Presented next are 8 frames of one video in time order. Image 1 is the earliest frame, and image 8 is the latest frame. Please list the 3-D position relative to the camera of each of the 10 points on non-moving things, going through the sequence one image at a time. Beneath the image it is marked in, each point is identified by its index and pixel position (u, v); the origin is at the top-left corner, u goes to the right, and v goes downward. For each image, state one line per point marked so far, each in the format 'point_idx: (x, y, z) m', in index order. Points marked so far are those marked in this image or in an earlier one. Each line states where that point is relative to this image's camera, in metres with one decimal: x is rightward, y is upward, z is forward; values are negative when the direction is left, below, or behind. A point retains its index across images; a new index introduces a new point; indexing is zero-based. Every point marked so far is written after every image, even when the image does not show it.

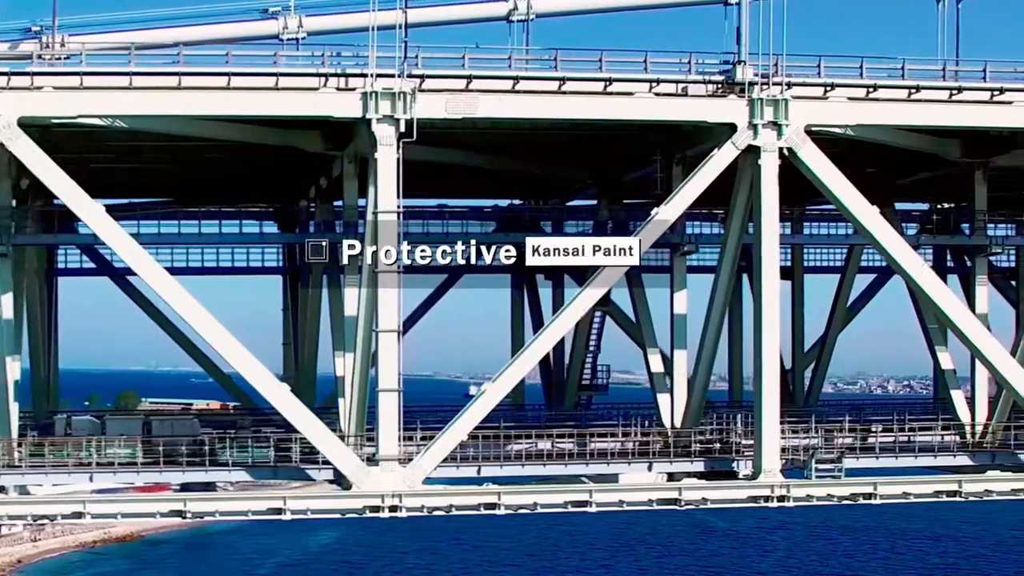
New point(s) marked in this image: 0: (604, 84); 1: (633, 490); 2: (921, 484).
0: (+1.6, +3.6, +19.3) m
1: (+2.0, -3.4, +18.5) m
2: (+7.1, -3.4, +19.2) m
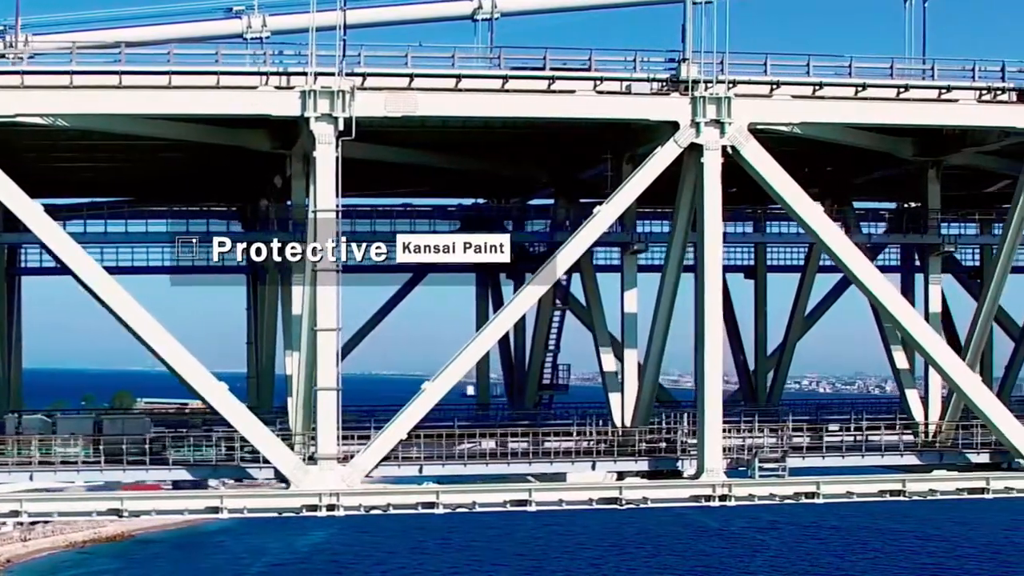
0: (+0.6, +3.6, +19.3) m
1: (+1.0, -3.4, +18.5) m
2: (+6.1, -3.4, +19.1) m
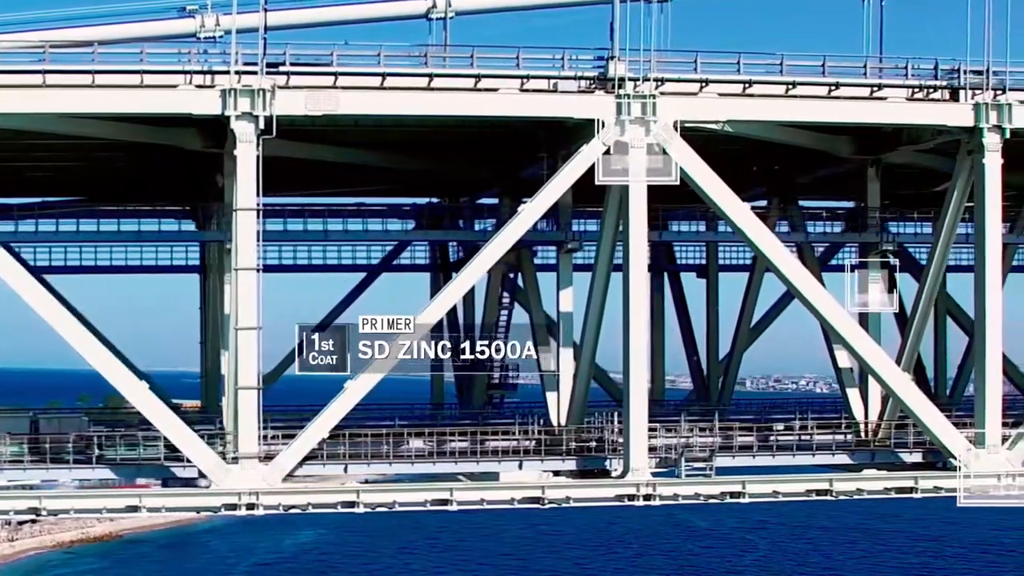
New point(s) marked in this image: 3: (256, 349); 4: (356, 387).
0: (-0.7, +3.6, +19.3) m
1: (-0.3, -3.4, +18.4) m
2: (+4.8, -3.4, +19.0) m
3: (-4.3, -1.0, +18.4) m
4: (-2.6, -1.6, +18.4) m
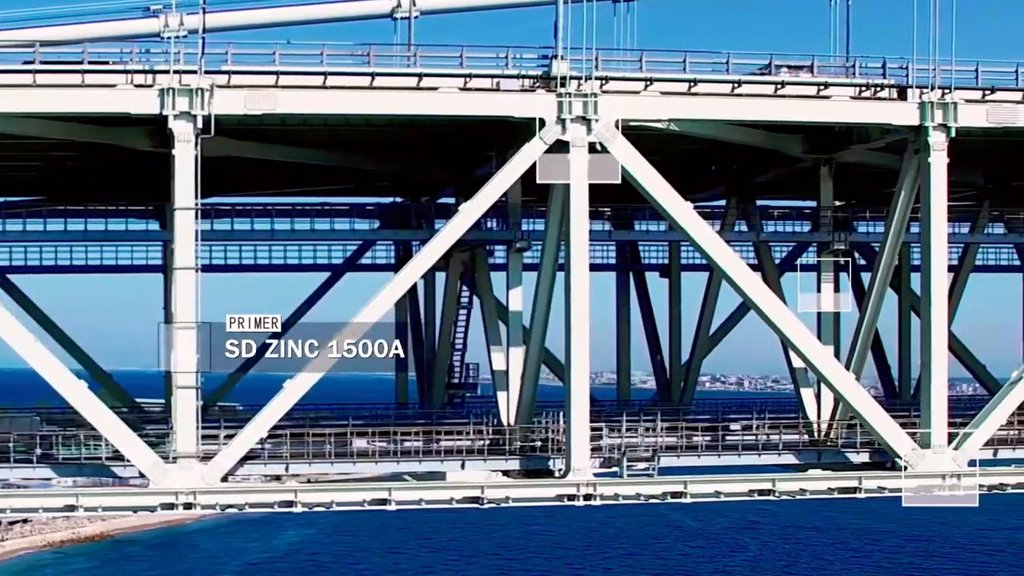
0: (-1.7, +3.6, +19.2) m
1: (-1.4, -3.3, +18.4) m
2: (+3.8, -3.4, +19.0) m
3: (-5.3, -1.0, +18.3) m
4: (-3.6, -1.6, +18.4) m
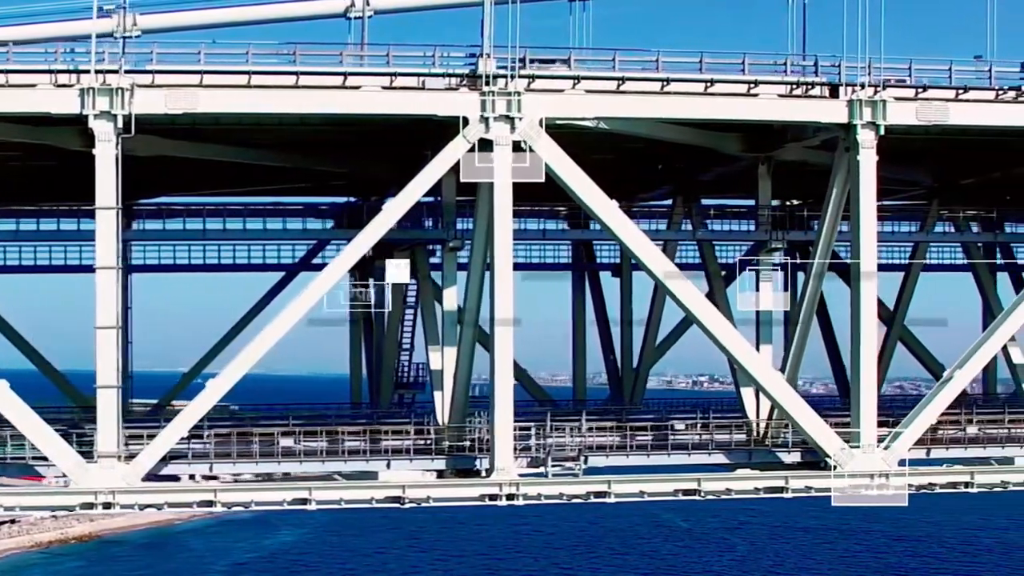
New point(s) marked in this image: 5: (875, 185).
0: (-3.0, +3.7, +19.2) m
1: (-2.7, -3.3, +18.4) m
2: (+2.5, -3.3, +18.9) m
3: (-6.6, -1.0, +18.3) m
4: (-4.9, -1.6, +18.4) m
5: (+6.5, +1.8, +19.7) m
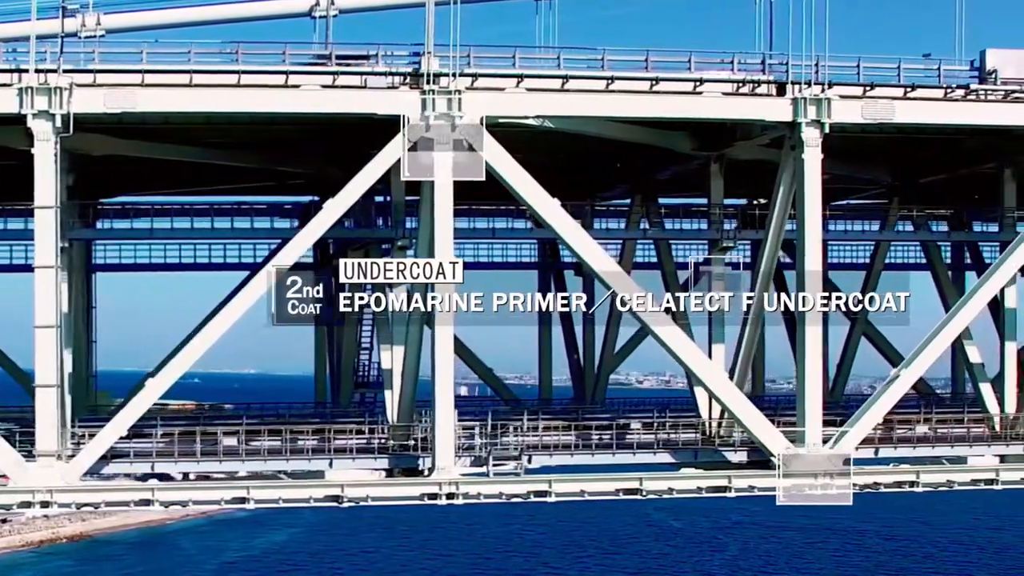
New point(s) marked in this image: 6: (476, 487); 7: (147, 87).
0: (-4.0, +3.7, +19.2) m
1: (-3.7, -3.3, +18.4) m
2: (+1.5, -3.3, +18.9) m
3: (-7.6, -1.0, +18.3) m
4: (-5.9, -1.6, +18.4) m
5: (+5.5, +1.9, +19.7) m
6: (-0.6, -3.4, +18.6) m
7: (-6.3, +3.4, +18.8) m
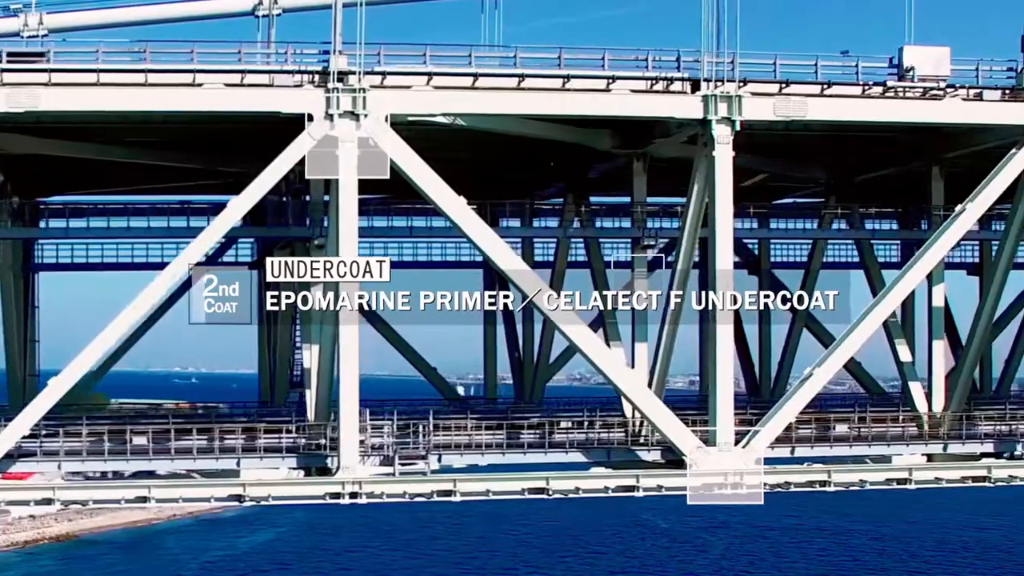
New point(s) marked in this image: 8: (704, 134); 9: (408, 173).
0: (-5.6, +3.7, +19.1) m
1: (-5.3, -3.3, +18.3) m
2: (-0.1, -3.3, +18.8) m
3: (-9.2, -1.0, +18.3) m
4: (-7.6, -1.6, +18.3) m
5: (+3.9, +1.9, +19.5) m
6: (-2.2, -3.3, +18.6) m
7: (-7.9, +3.5, +18.8) m
8: (+3.5, +2.8, +19.9) m
9: (-1.8, +2.0, +18.9) m
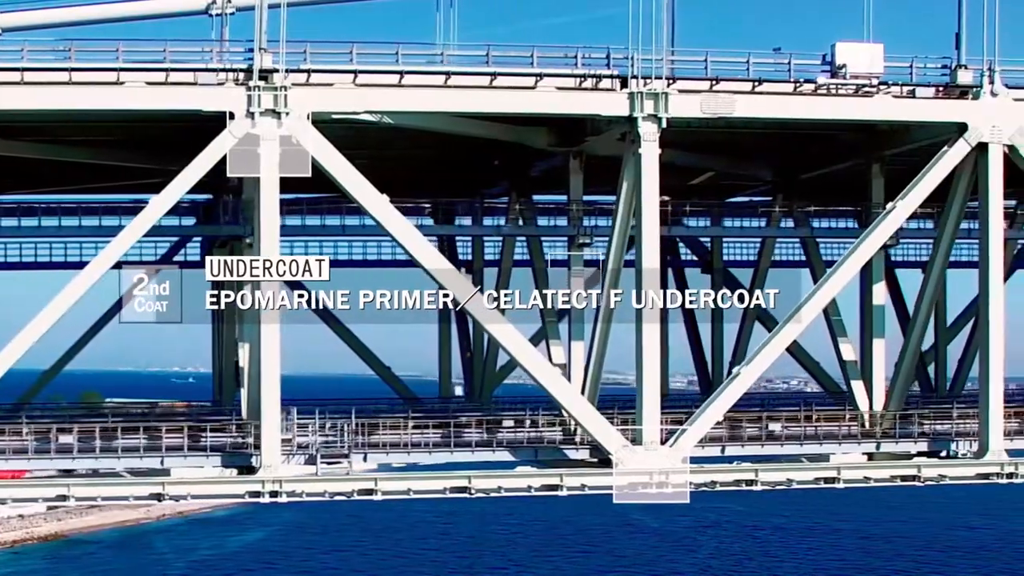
0: (-7.0, +3.7, +19.1) m
1: (-6.6, -3.3, +18.3) m
2: (-1.5, -3.3, +18.7) m
3: (-10.6, -0.9, +18.3) m
4: (-8.9, -1.6, +18.3) m
5: (+2.5, +1.9, +19.5) m
6: (-3.5, -3.3, +18.5) m
7: (-9.2, +3.5, +18.8) m
8: (+2.2, +2.8, +19.9) m
9: (-3.1, +2.0, +18.8) m
